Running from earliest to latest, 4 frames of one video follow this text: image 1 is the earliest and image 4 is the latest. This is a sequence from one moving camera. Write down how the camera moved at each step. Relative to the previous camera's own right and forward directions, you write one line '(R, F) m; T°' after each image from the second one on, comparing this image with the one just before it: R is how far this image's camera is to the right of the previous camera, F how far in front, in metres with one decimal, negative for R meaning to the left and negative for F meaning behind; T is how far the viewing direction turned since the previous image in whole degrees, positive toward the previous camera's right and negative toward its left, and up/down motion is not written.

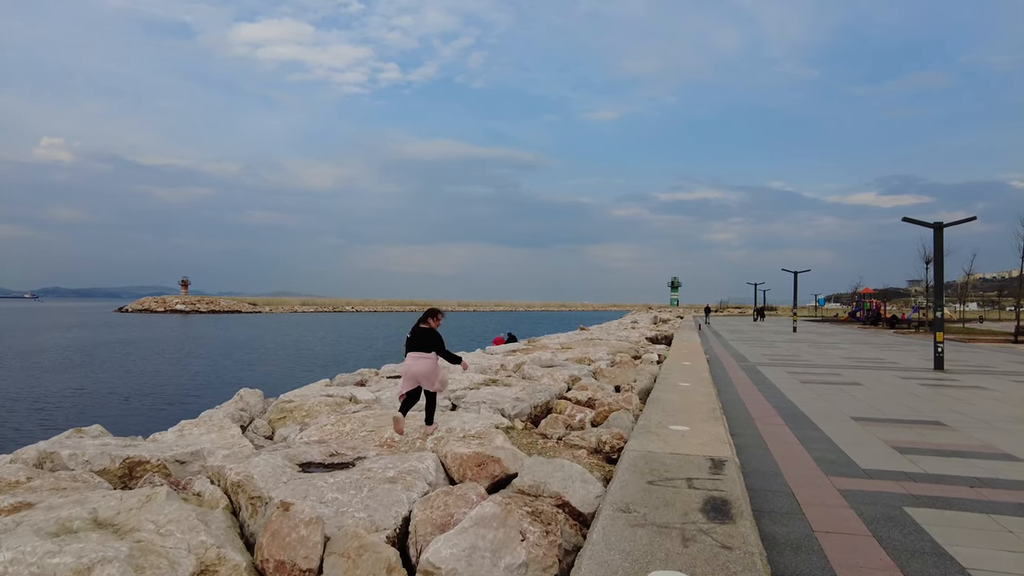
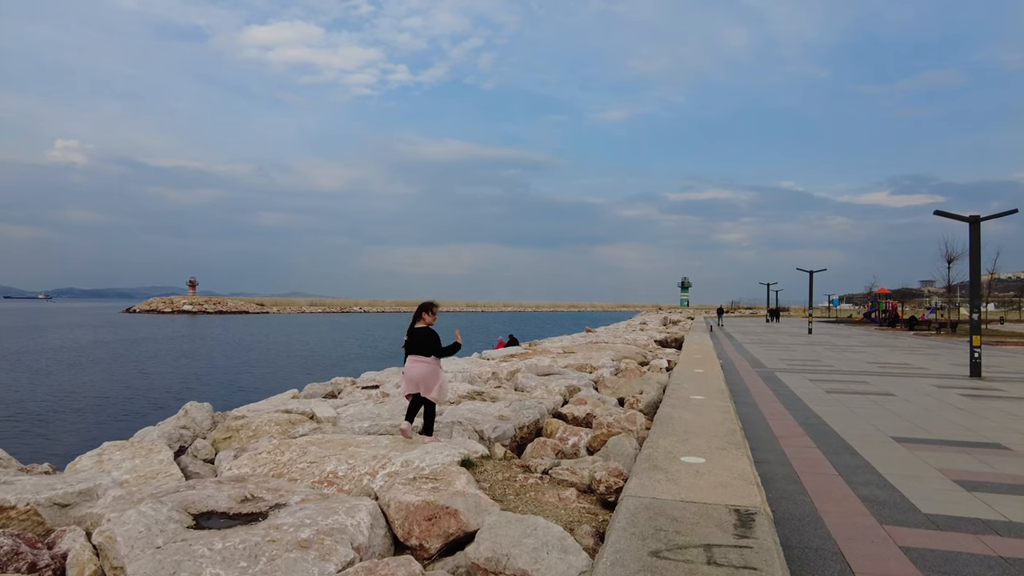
(+0.3, +1.3) m; -1°
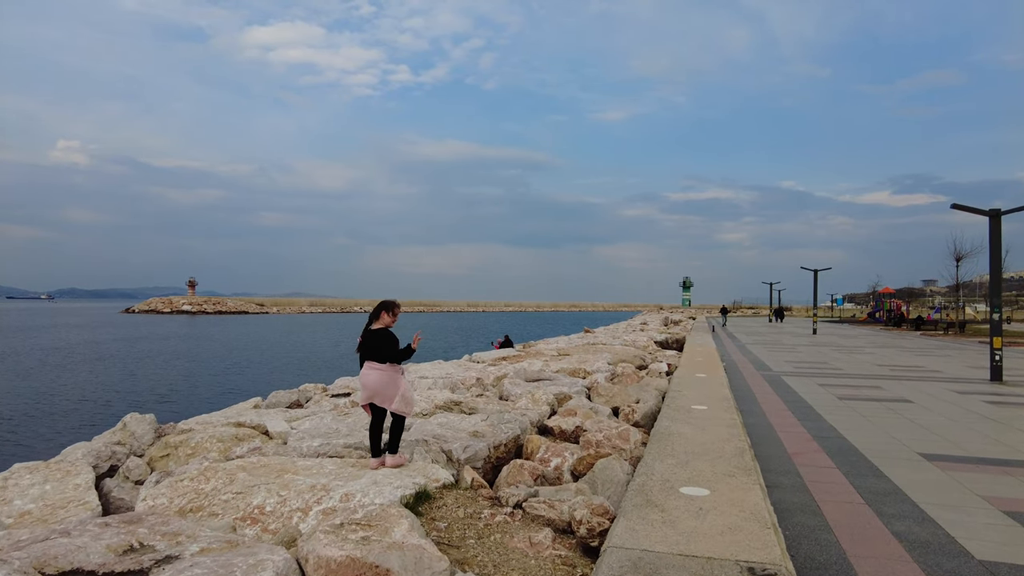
(+0.2, +0.9) m; 0°
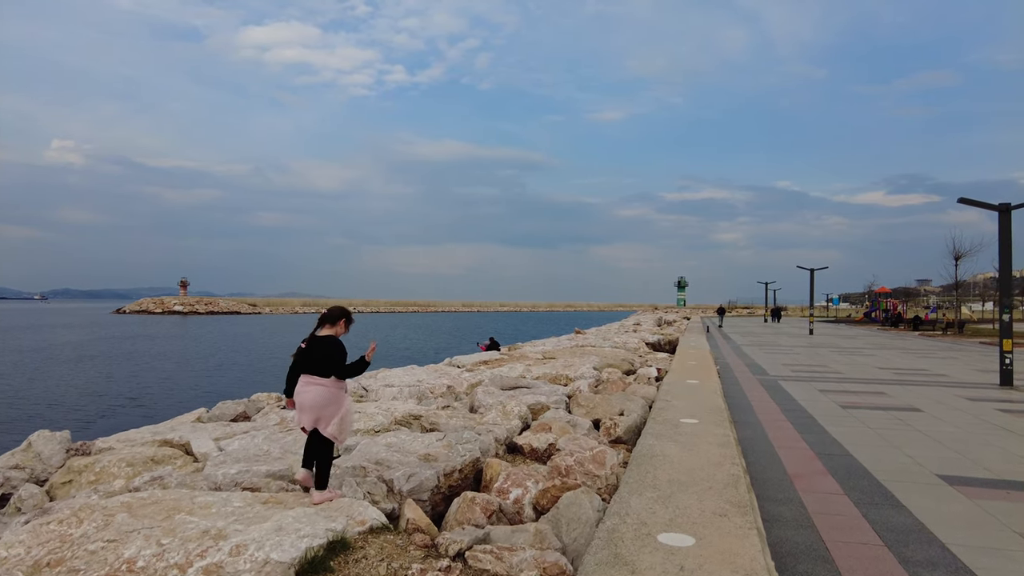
(+0.3, +0.9) m; 0°
